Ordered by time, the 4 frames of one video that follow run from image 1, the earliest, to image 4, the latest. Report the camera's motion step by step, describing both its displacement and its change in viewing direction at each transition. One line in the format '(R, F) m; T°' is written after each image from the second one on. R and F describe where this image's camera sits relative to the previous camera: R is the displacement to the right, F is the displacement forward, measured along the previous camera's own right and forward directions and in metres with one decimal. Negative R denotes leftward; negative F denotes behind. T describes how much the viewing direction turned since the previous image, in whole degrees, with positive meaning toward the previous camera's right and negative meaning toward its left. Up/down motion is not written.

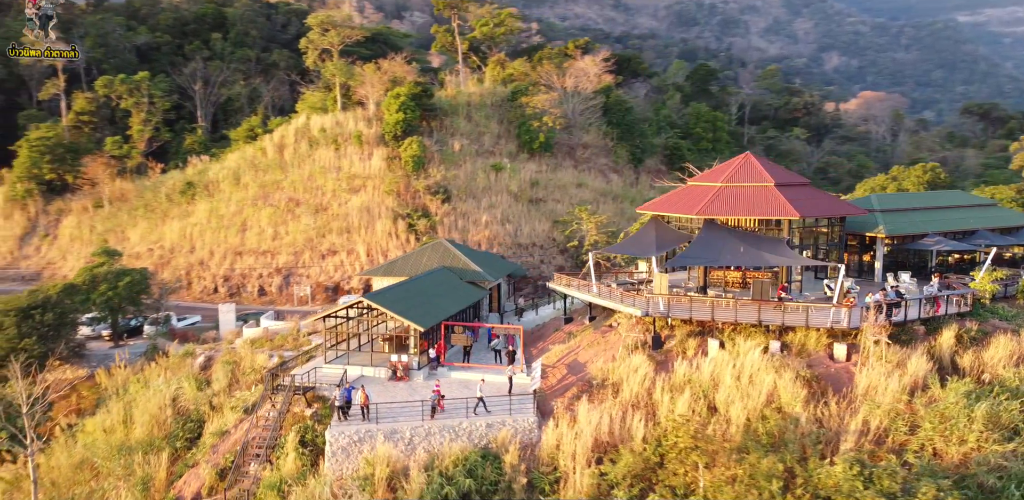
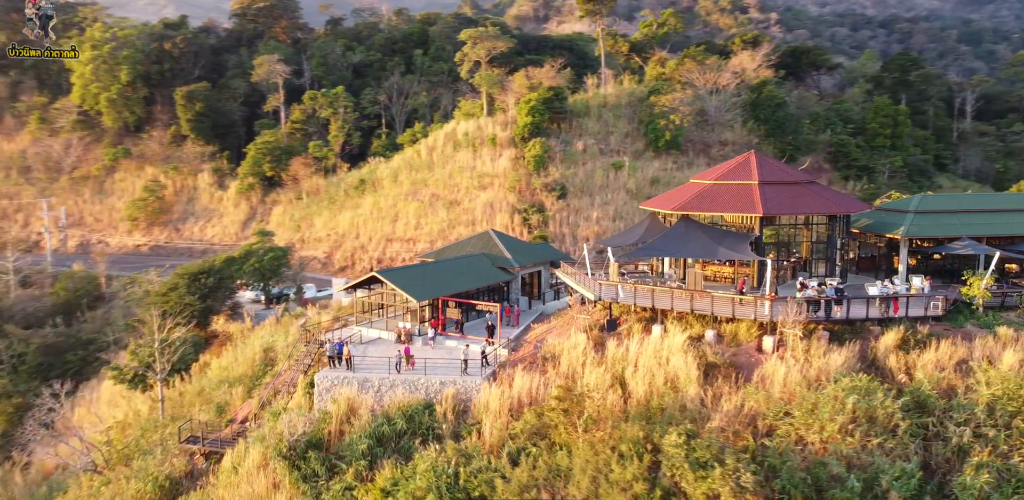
(+7.3, -1.5) m; -18°
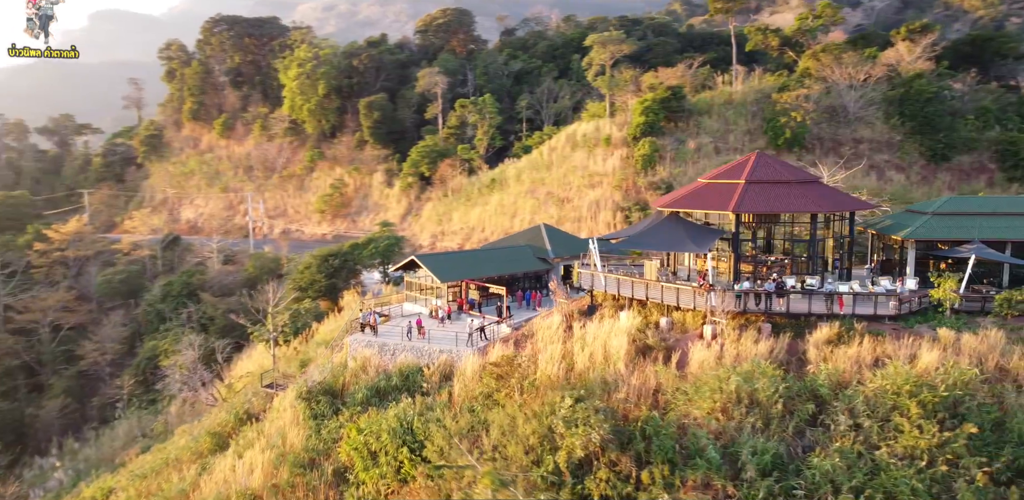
(+6.5, -1.8) m; -16°
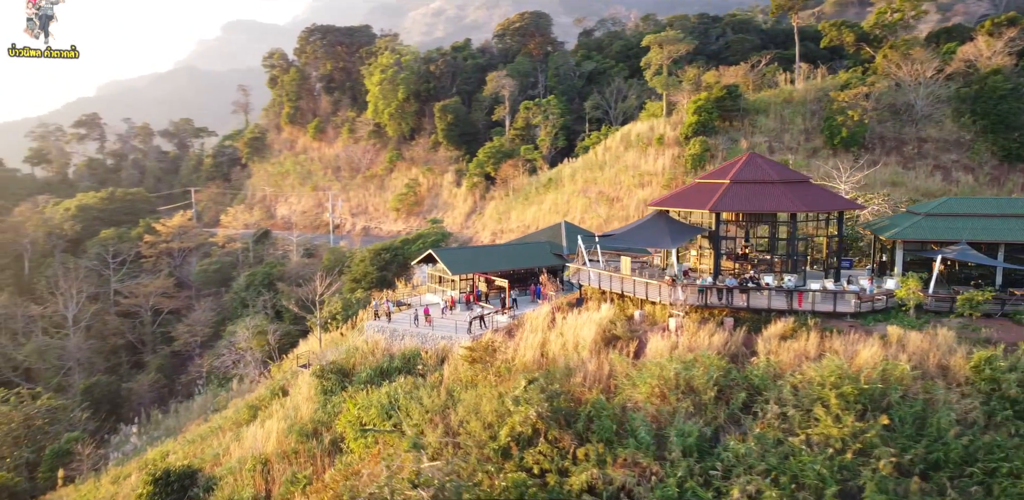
(+3.4, -1.2) m; -8°
